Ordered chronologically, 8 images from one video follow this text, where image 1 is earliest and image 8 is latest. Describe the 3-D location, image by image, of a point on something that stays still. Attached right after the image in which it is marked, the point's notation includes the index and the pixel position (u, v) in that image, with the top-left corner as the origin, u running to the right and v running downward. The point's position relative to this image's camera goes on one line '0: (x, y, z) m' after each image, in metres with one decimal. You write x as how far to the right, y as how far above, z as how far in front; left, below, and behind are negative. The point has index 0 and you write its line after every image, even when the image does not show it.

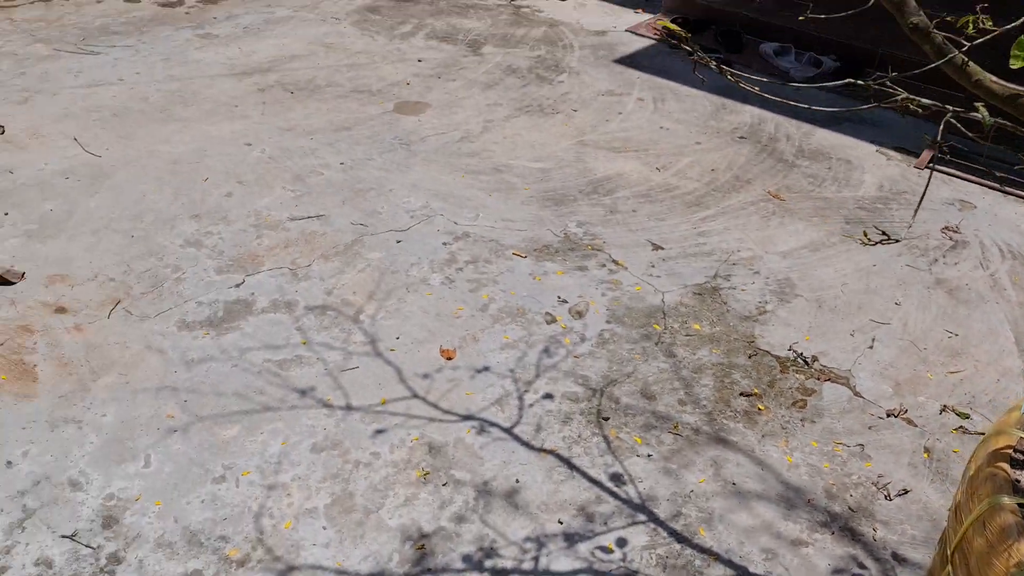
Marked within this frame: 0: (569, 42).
0: (+0.3, +1.1, +3.9) m
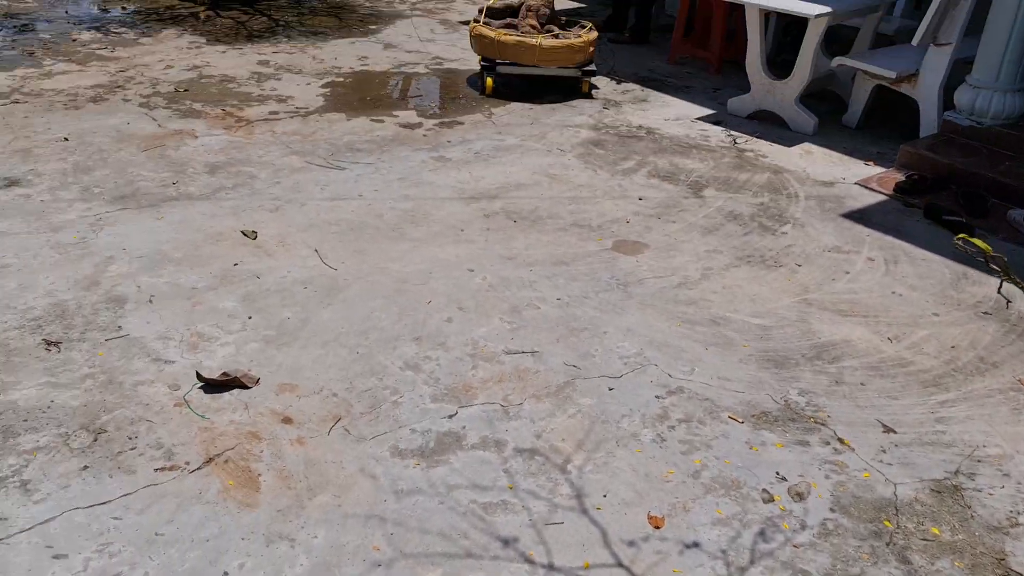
0: (+1.2, +0.4, +3.8) m
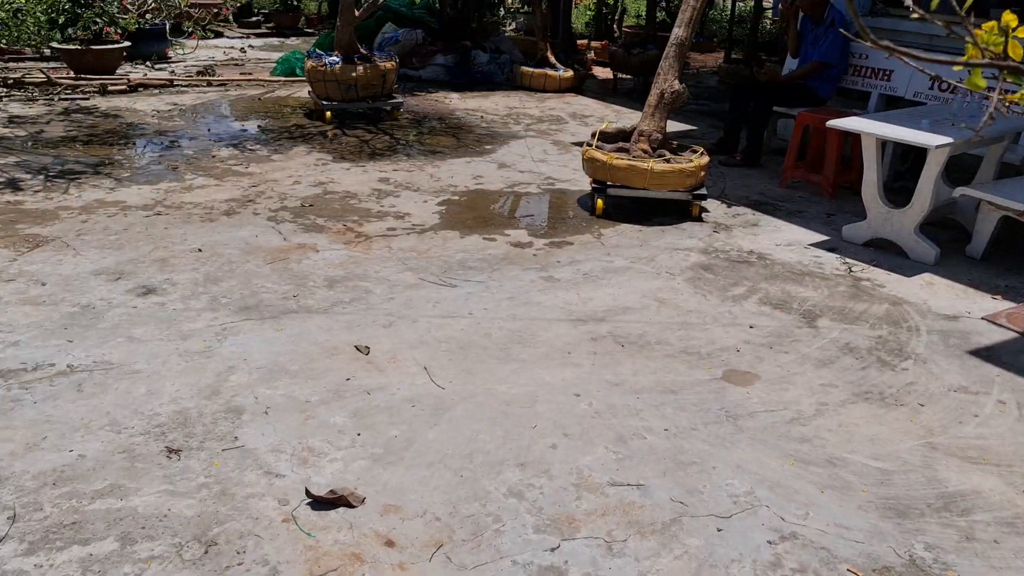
0: (+1.7, -0.1, +3.6) m
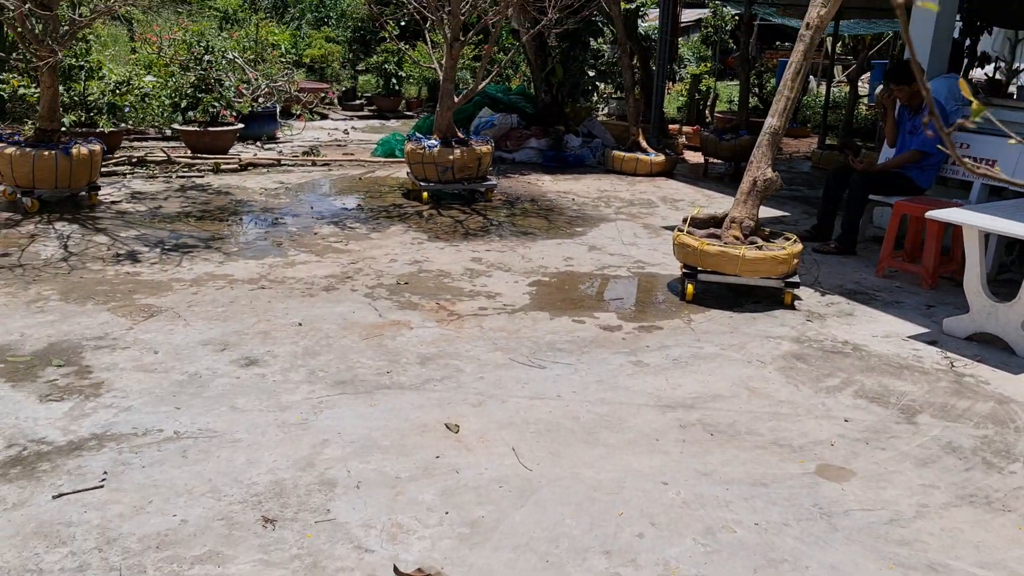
0: (+2.0, -0.5, +3.5) m
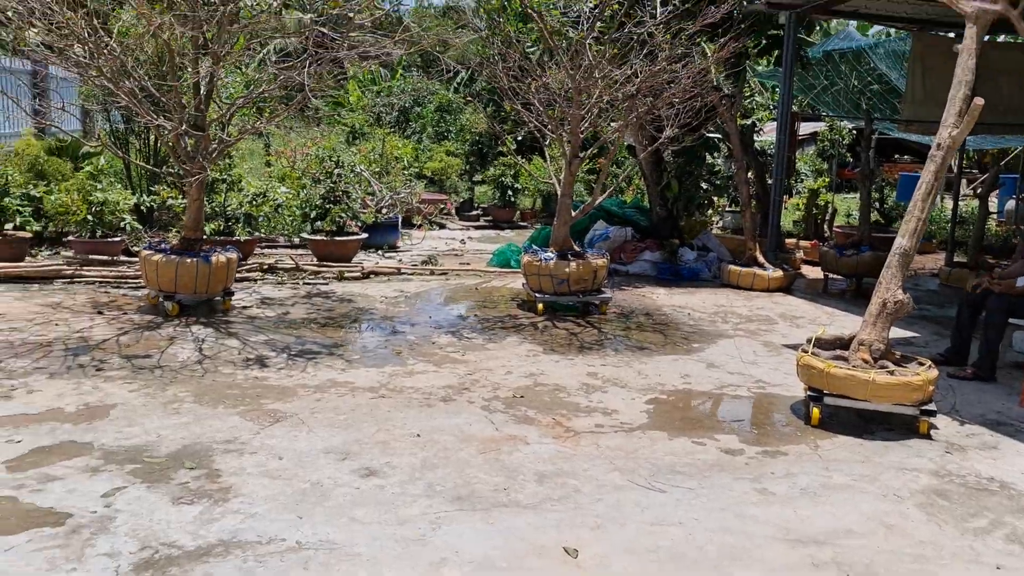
0: (+2.5, -1.0, +3.1) m
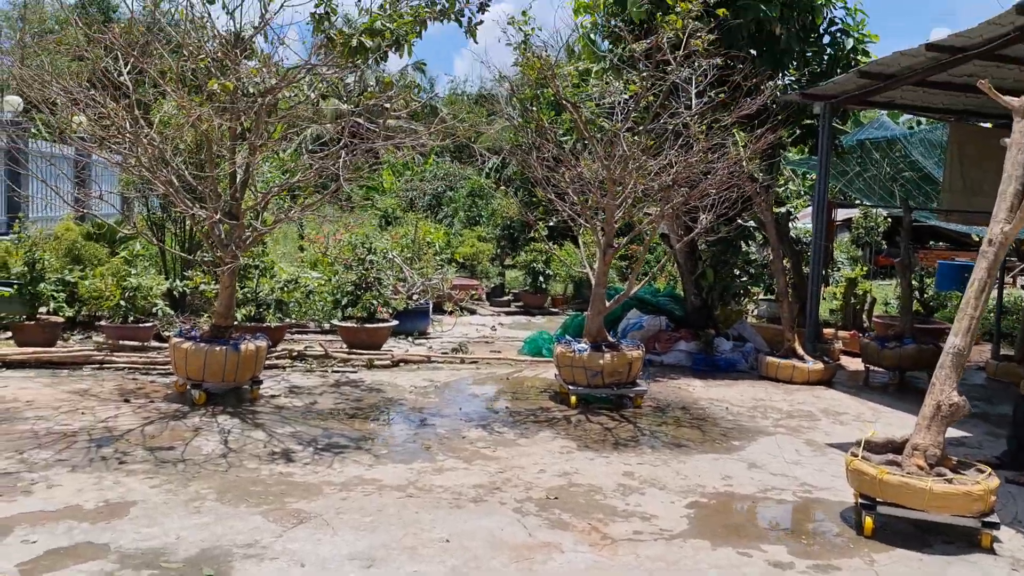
0: (+2.6, -1.4, +2.8) m
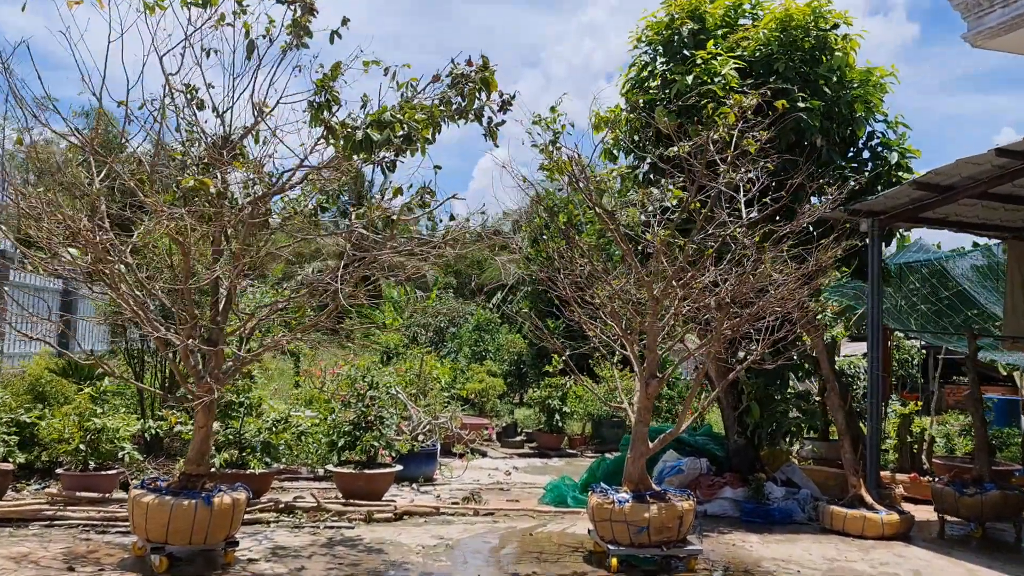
0: (+2.8, -1.6, +1.5) m
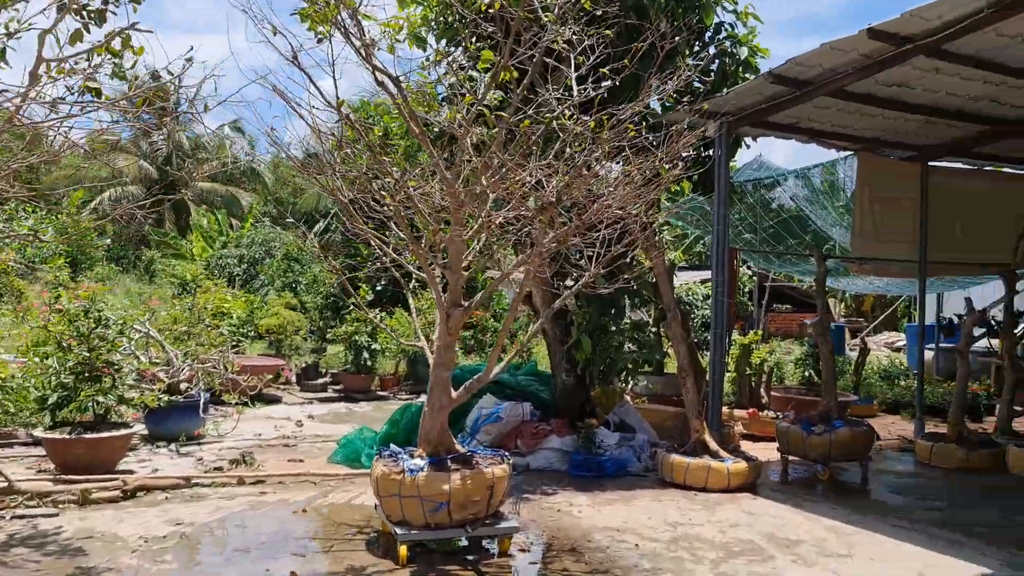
0: (+2.3, -1.4, +0.5) m
